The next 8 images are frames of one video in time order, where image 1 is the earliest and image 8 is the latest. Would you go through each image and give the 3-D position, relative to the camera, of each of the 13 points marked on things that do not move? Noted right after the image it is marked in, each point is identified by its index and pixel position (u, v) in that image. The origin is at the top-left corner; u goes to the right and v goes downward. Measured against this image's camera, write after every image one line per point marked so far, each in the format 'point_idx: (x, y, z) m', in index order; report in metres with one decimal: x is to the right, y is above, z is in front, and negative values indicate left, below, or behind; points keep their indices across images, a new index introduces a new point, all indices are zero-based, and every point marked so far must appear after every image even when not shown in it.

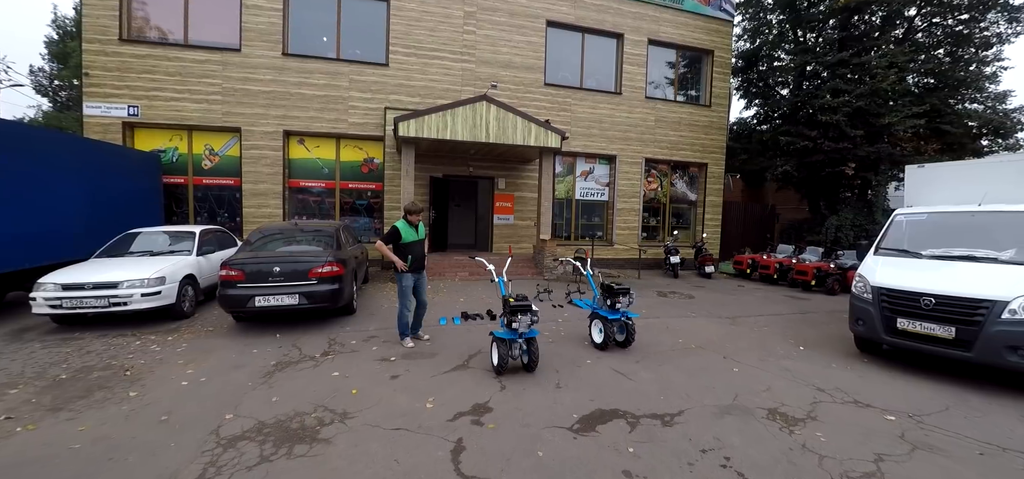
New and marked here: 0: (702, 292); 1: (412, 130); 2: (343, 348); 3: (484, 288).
0: (+4.8, -1.3, +10.4) m
1: (-2.3, +2.4, +9.3) m
2: (-2.1, -1.3, +5.1) m
3: (-0.6, -1.1, +8.8) m
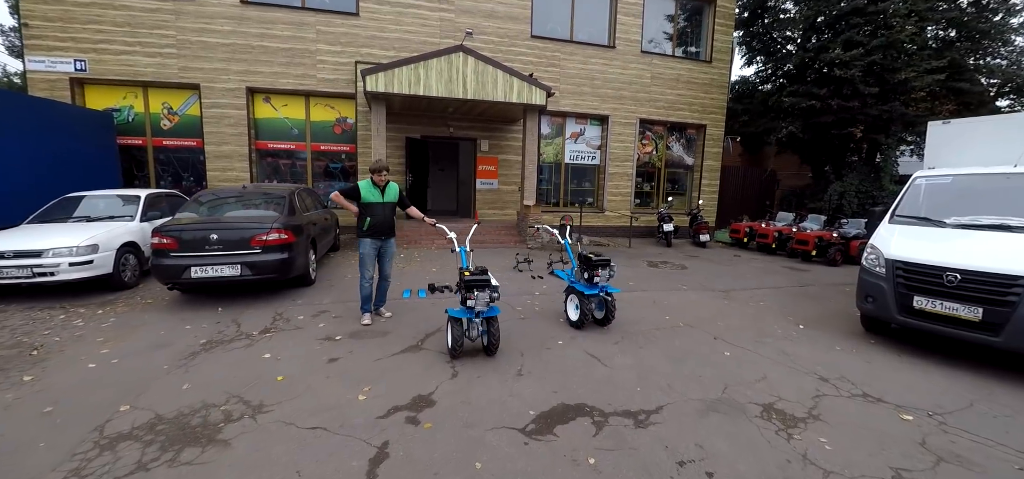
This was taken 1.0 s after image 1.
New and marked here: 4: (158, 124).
0: (+4.3, -0.5, +9.9) m
1: (-2.7, +3.1, +8.4) m
2: (-2.5, -0.9, +4.6) m
3: (-1.0, -0.4, +8.2) m
4: (-8.6, +2.8, +10.1) m
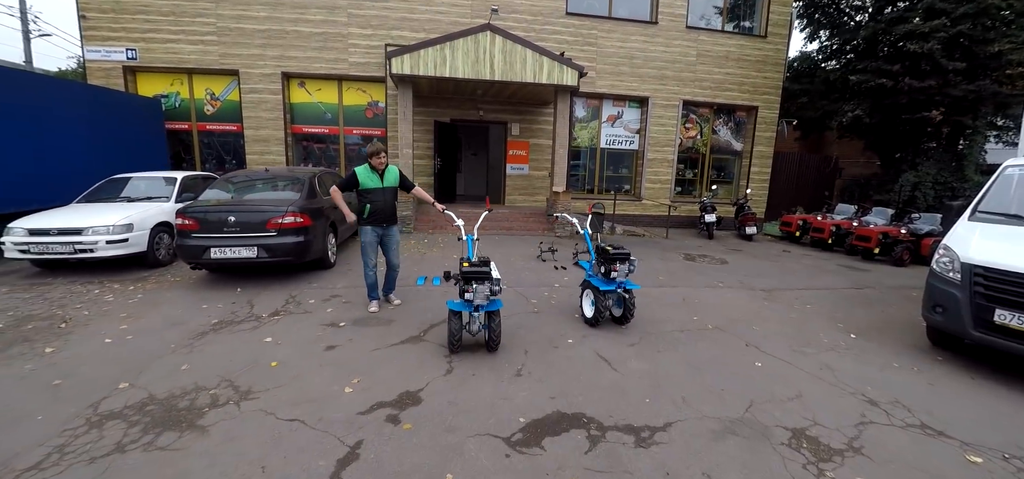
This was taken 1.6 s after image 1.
0: (+5.0, -0.4, +9.2) m
1: (-2.1, +3.4, +8.2) m
2: (-2.3, -0.7, +4.5) m
3: (-0.5, -0.1, +8.0) m
4: (-7.8, +3.3, +10.5) m
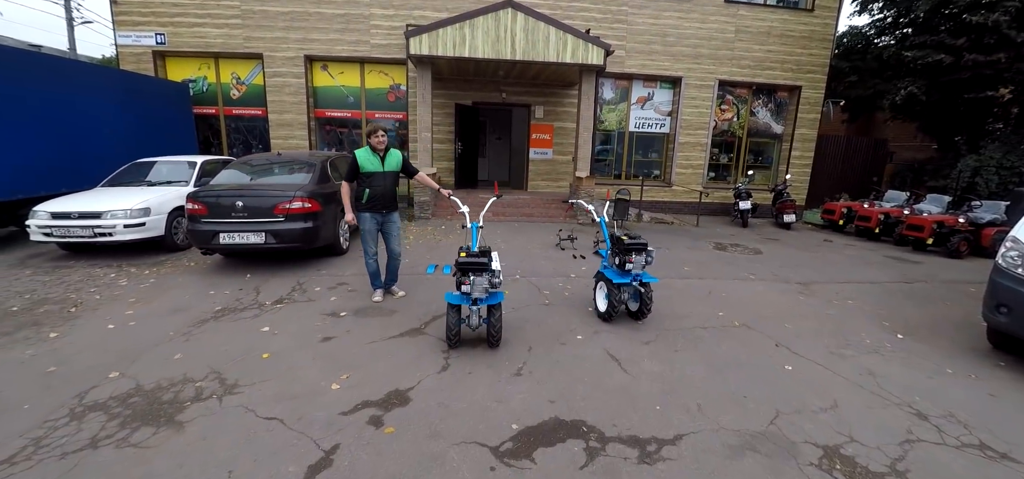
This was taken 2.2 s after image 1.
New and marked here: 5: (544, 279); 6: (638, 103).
0: (+5.4, -0.1, +8.5) m
1: (-1.7, +3.7, +8.0) m
2: (-2.3, -0.6, +4.4) m
3: (-0.2, +0.1, +7.8) m
4: (-7.2, +3.7, +10.7) m
5: (+0.4, -0.5, +5.2) m
6: (+3.4, +3.7, +11.4) m
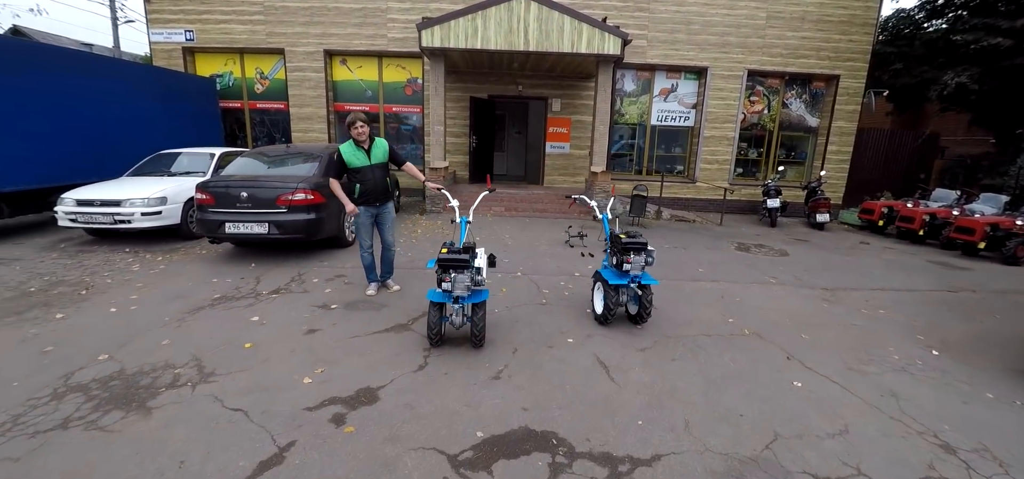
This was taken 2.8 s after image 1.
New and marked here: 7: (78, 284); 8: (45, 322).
0: (+5.6, -0.2, +8.0) m
1: (-1.4, +3.8, +7.9) m
2: (-2.3, -0.5, +4.4) m
3: (0.0, +0.2, +7.6) m
4: (-6.8, +3.9, +10.9) m
5: (+0.4, -0.5, +5.1) m
6: (+3.9, +3.8, +10.9) m
7: (-4.6, -0.5, +4.4) m
8: (-4.0, -0.7, +3.5) m
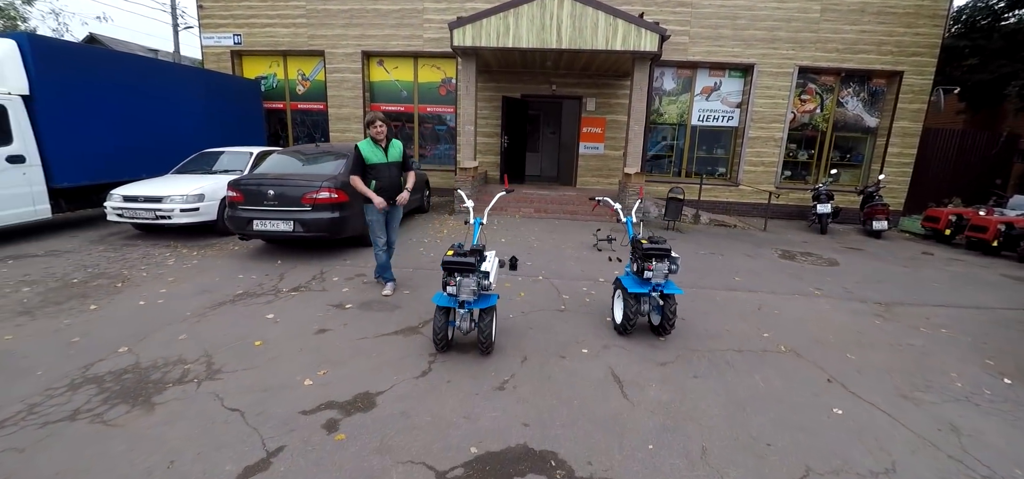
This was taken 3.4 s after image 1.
0: (+6.1, -0.3, +7.4) m
1: (-0.8, +3.8, +7.9) m
2: (-2.1, -0.5, +4.5) m
3: (+0.5, +0.2, +7.4) m
4: (-5.9, +4.0, +11.3) m
5: (+0.6, -0.5, +4.9) m
6: (+4.7, +3.7, +10.4) m
7: (-4.4, -0.4, +4.6) m
8: (-3.8, -0.7, +3.7) m
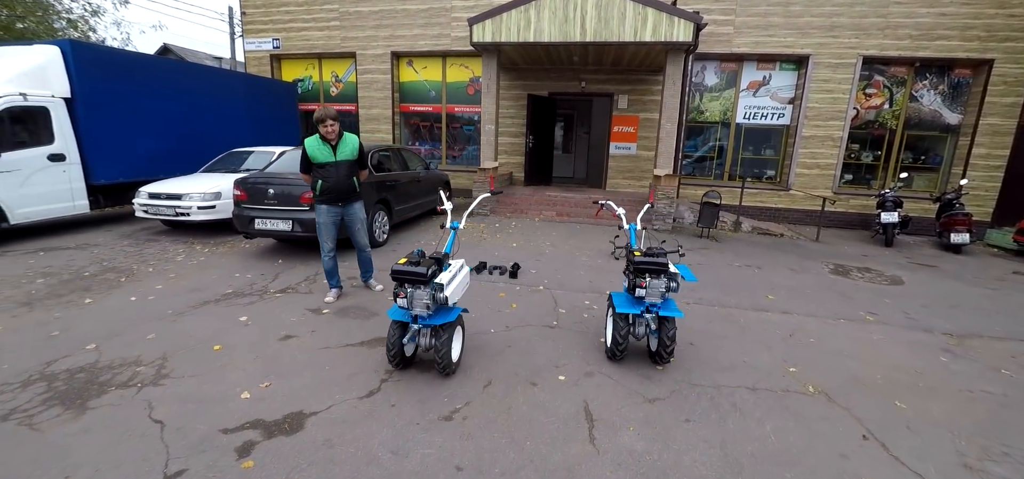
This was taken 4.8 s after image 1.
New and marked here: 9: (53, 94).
0: (+6.3, -0.5, +6.3) m
1: (-0.4, +3.7, +7.6) m
2: (-2.2, -0.5, +4.4) m
3: (+0.8, +0.1, +7.0) m
4: (-5.1, +4.1, +11.6) m
5: (+0.6, -0.6, +4.4) m
6: (+5.4, +3.5, +9.5) m
7: (-4.4, -0.4, +4.7) m
8: (-4.0, -0.6, +3.8) m
9: (-6.7, +2.1, +6.1) m
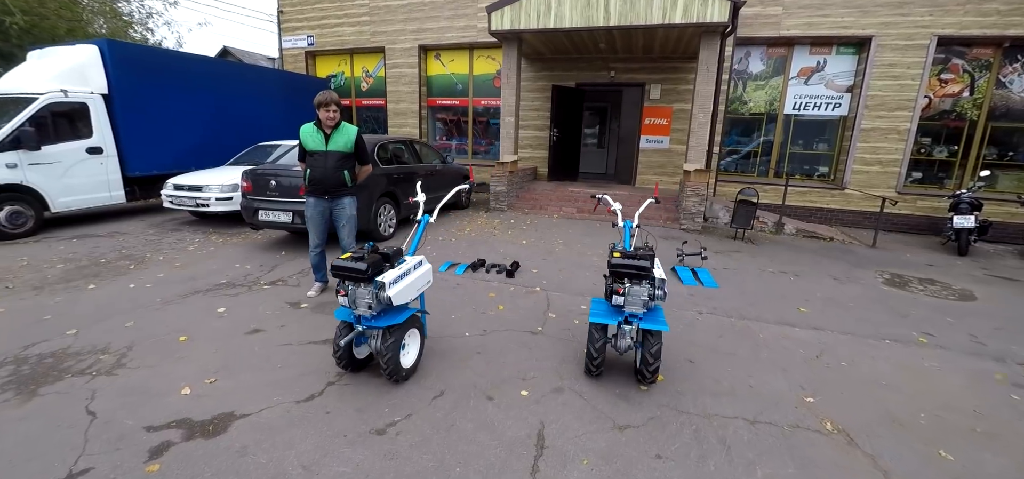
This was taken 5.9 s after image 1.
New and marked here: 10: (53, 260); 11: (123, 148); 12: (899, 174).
0: (+6.4, -0.7, +5.4) m
1: (-0.1, +3.8, +7.3) m
2: (-2.2, -0.4, +4.3) m
3: (+1.0, +0.1, +6.7) m
4: (-4.3, +4.3, +11.7) m
5: (+0.5, -0.6, +4.1) m
6: (+5.9, +3.4, +8.6) m
7: (-4.4, -0.2, +4.9) m
8: (-4.1, -0.5, +3.9) m
9: (-6.5, +2.3, +6.5) m
10: (-5.3, -0.2, +4.8) m
11: (-6.4, +1.5, +6.8) m
12: (+7.7, +1.3, +8.3) m
